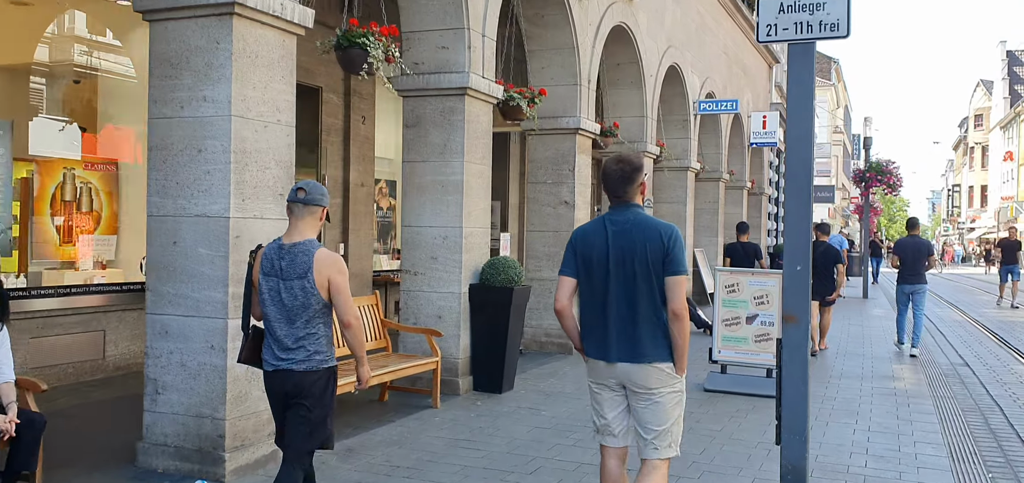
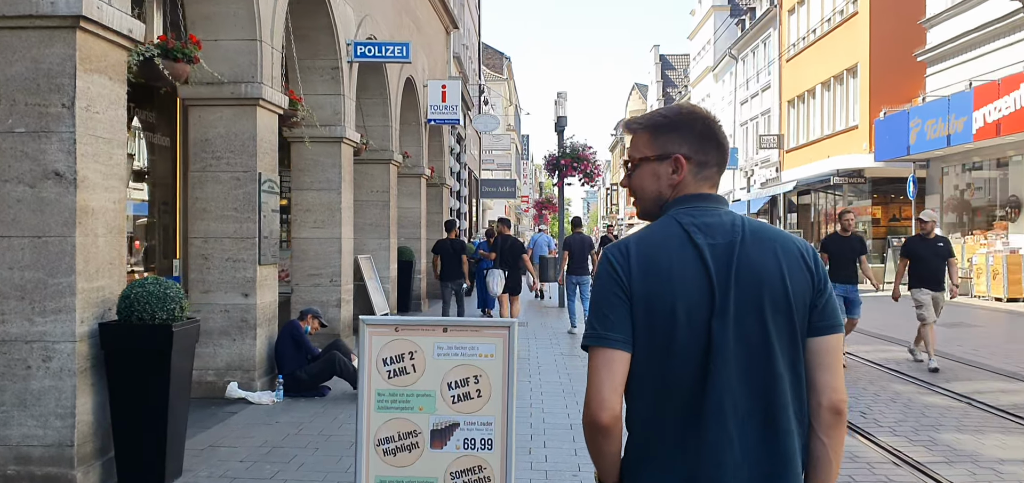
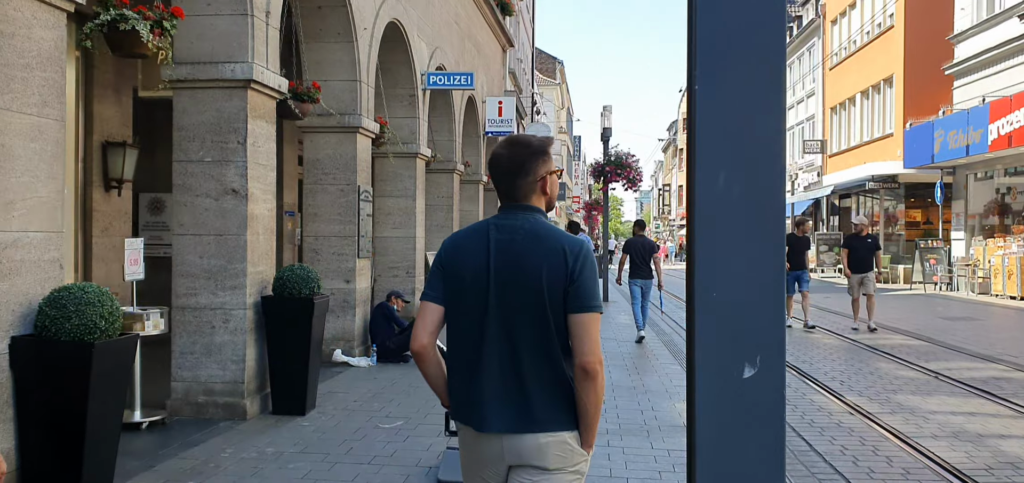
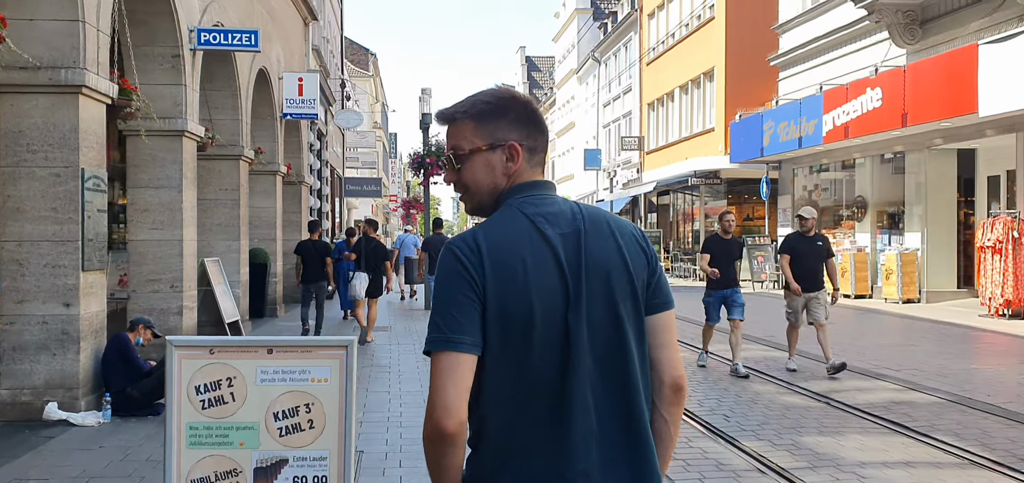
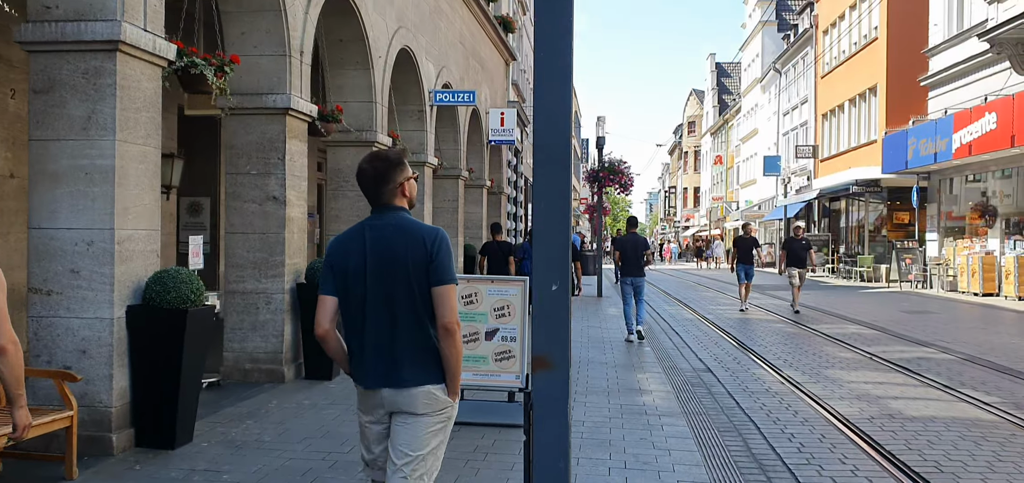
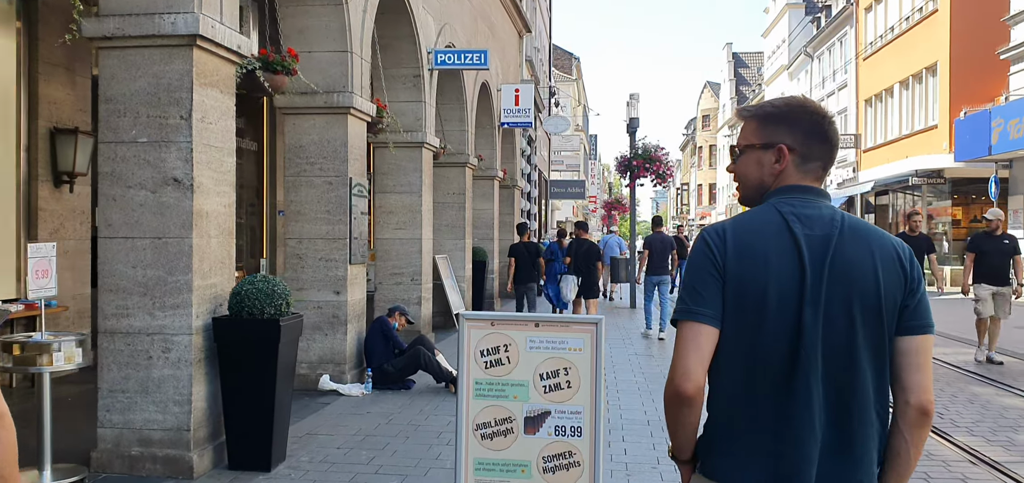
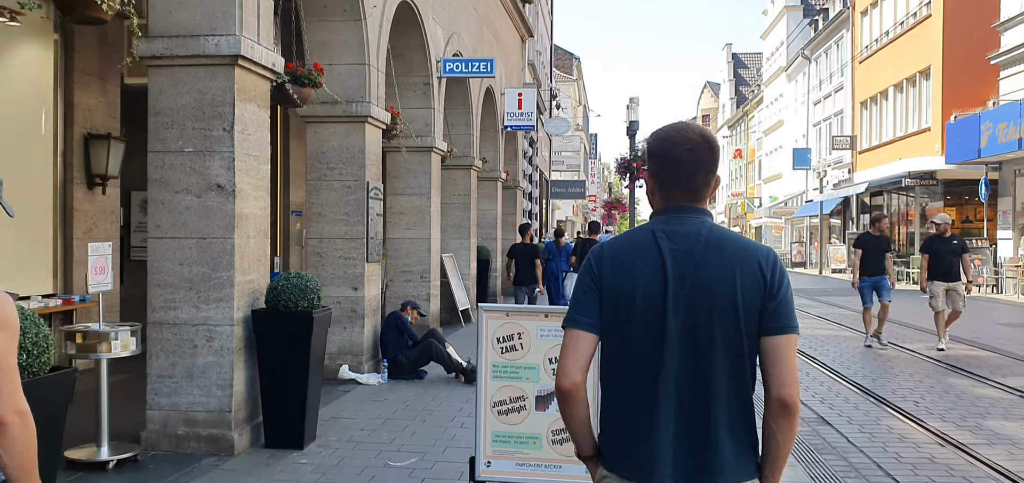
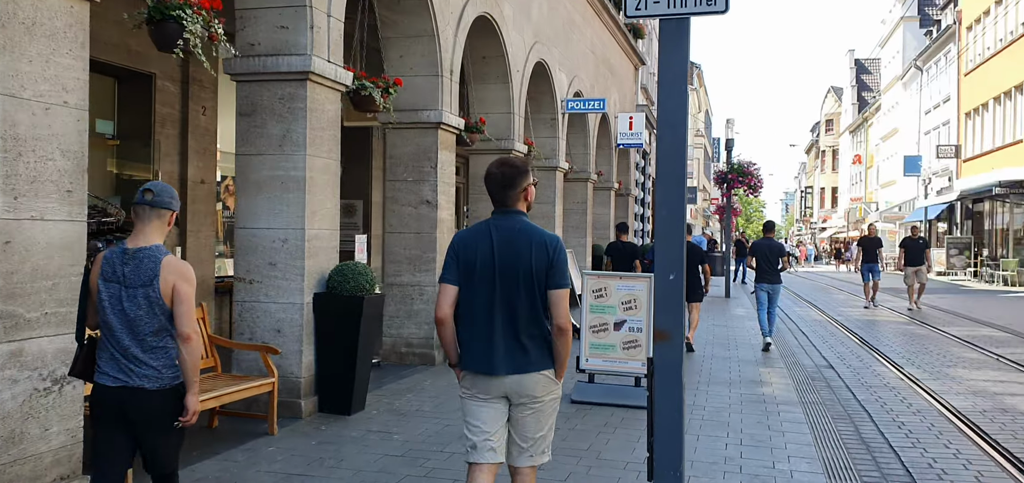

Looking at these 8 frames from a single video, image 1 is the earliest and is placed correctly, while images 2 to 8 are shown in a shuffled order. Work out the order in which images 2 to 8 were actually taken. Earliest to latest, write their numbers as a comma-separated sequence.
8, 5, 3, 7, 6, 2, 4
